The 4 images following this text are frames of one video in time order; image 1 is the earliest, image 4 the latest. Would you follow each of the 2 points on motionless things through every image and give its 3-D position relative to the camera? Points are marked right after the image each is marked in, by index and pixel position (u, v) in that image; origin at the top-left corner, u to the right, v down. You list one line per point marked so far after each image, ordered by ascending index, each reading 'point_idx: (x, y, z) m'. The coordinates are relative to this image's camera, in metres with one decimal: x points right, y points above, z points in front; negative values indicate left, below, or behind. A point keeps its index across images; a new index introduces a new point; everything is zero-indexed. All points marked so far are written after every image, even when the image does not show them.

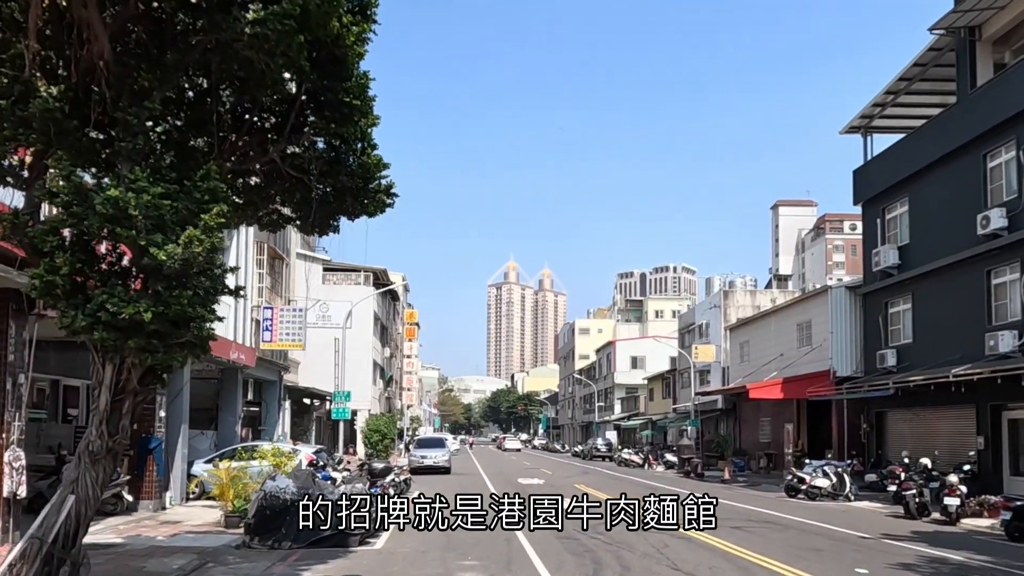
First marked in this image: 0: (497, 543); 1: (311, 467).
0: (-0.2, -4.1, +14.6) m
1: (-3.8, -3.4, +17.4) m
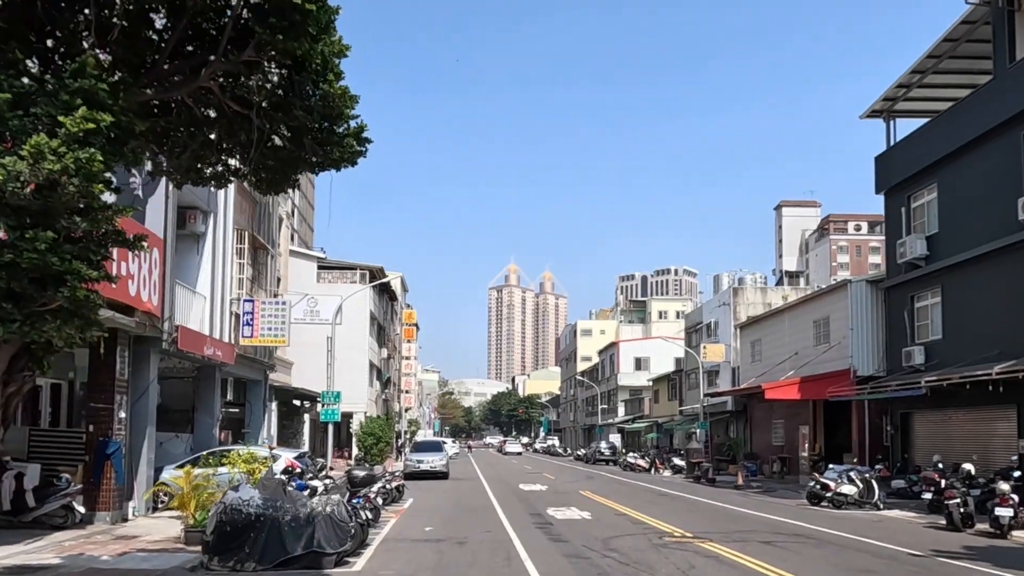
0: (-0.2, -3.8, +12.7) m
1: (-3.8, -3.1, +15.5) m
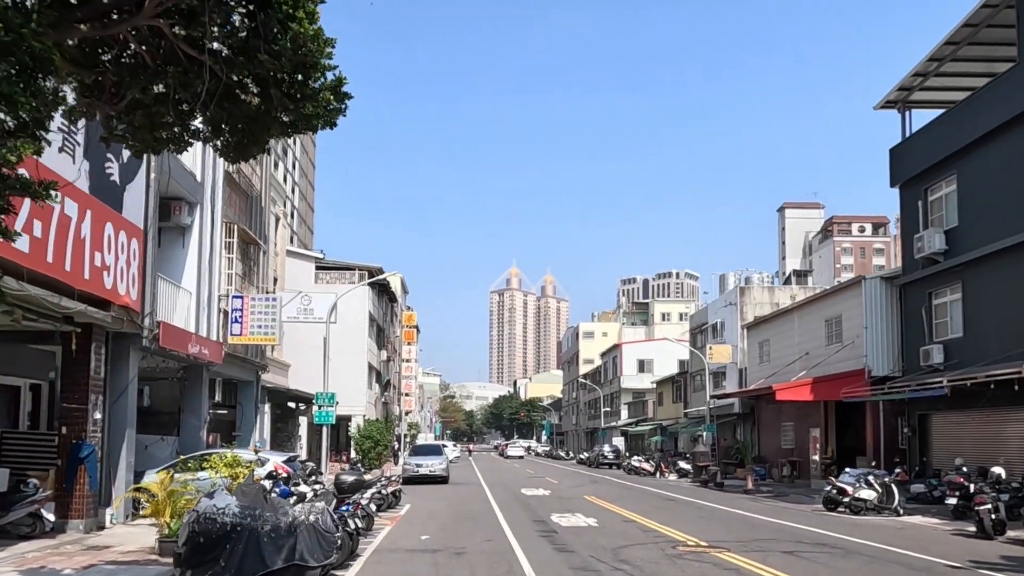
0: (-0.2, -3.6, +11.6) m
1: (-3.7, -3.0, +14.4) m
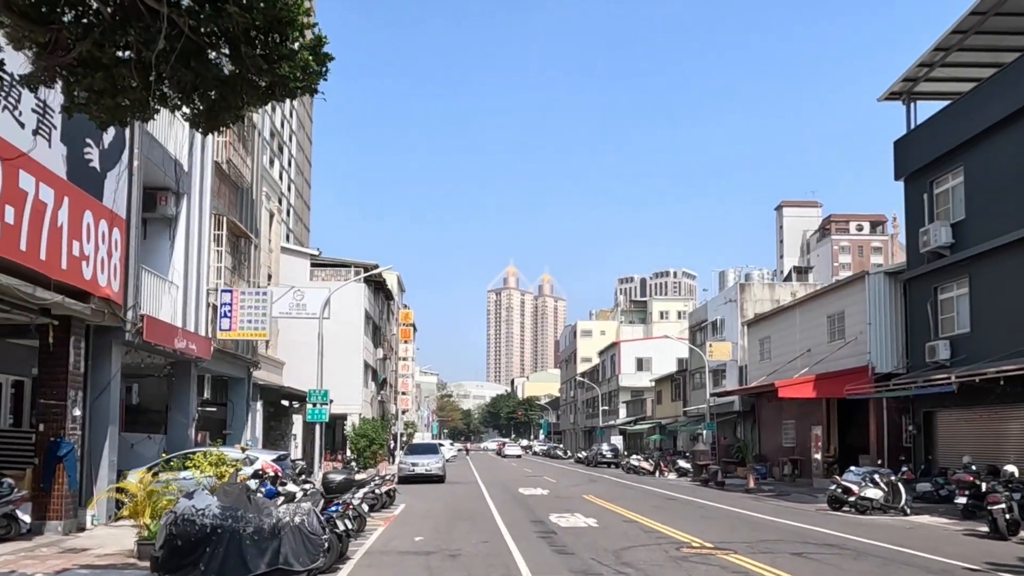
0: (-0.3, -3.5, +11.0) m
1: (-3.8, -2.8, +13.8) m
